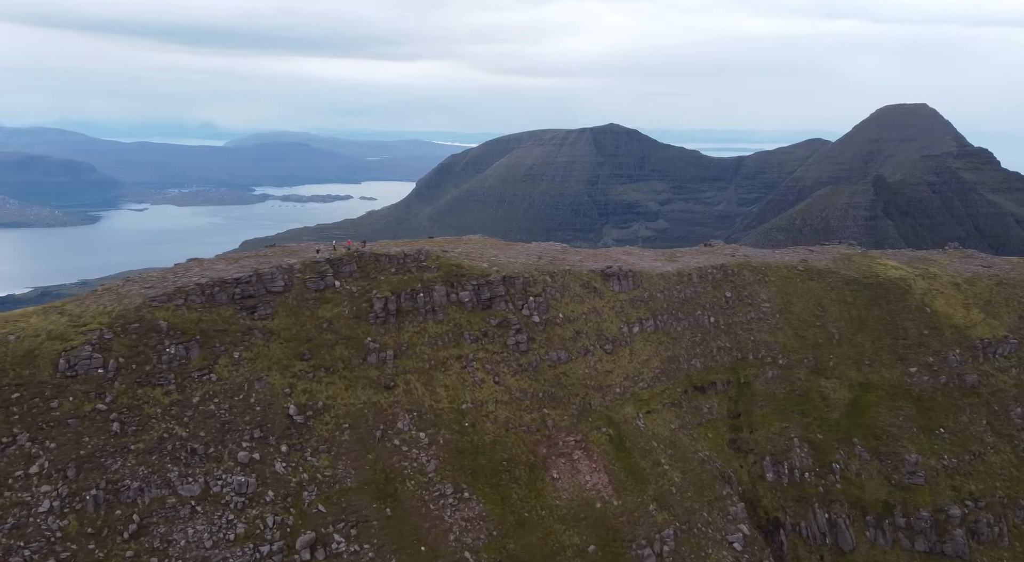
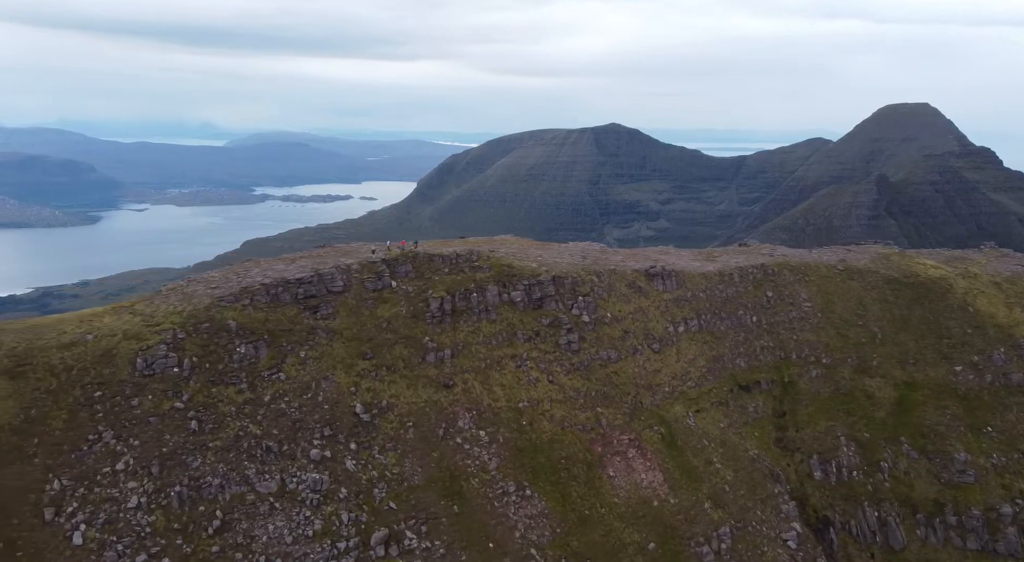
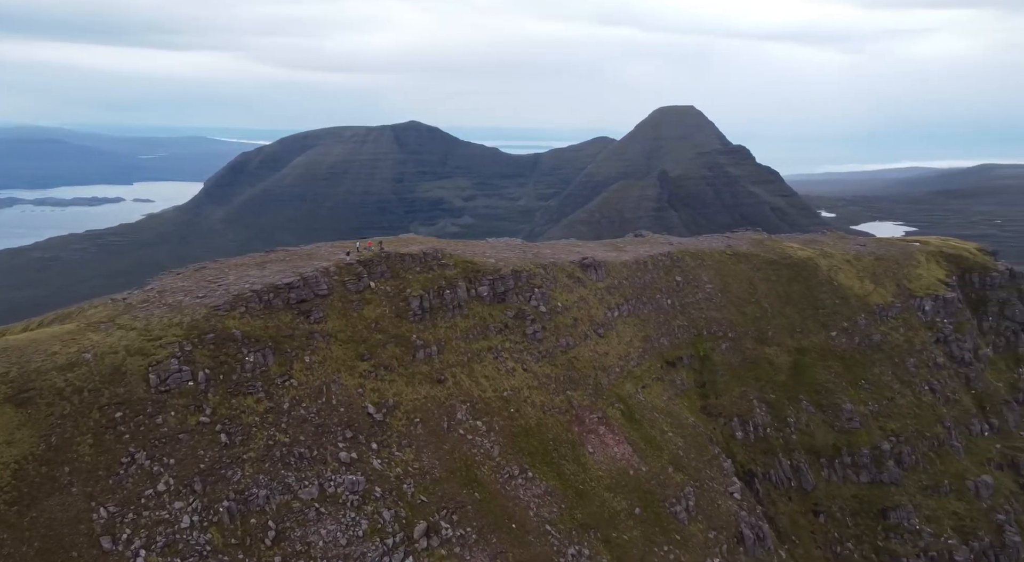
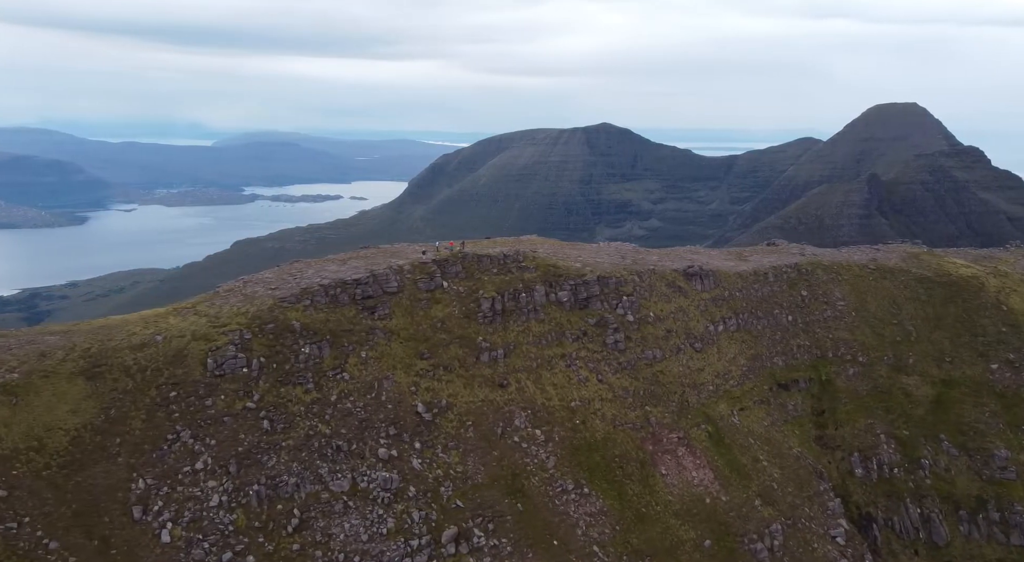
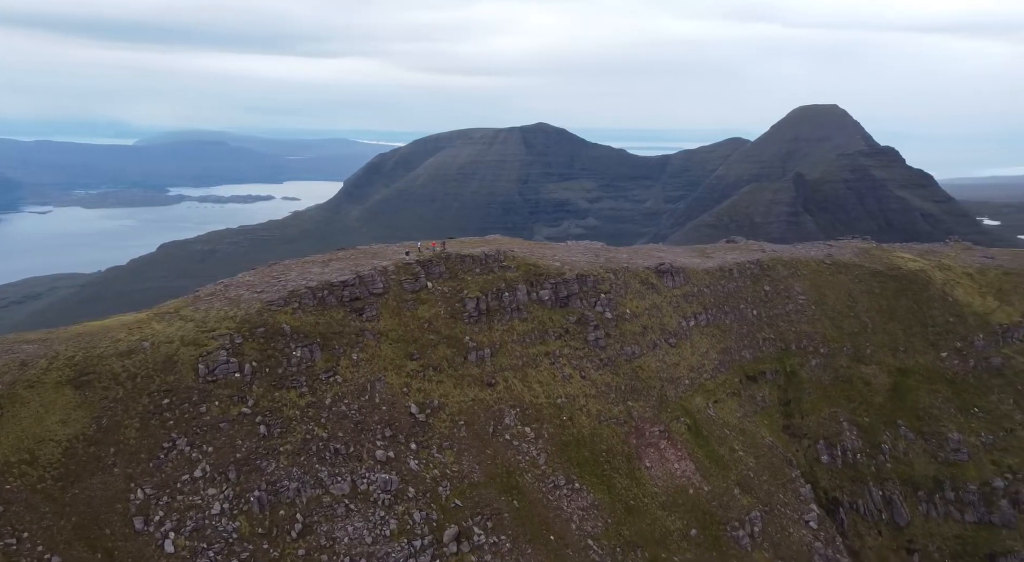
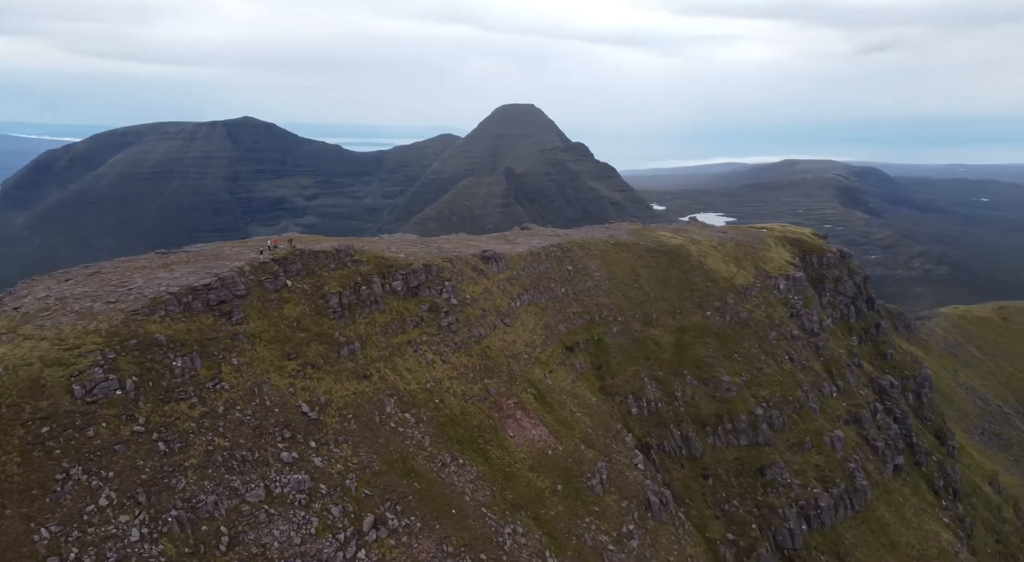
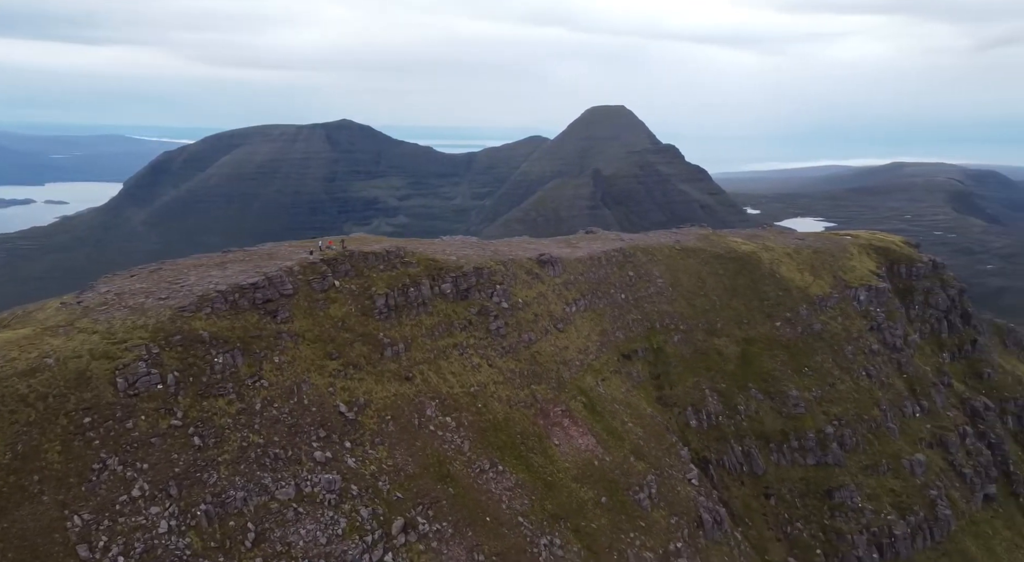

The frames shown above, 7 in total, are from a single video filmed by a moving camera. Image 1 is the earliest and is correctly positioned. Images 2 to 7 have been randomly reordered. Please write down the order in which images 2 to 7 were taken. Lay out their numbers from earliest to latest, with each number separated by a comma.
2, 4, 5, 3, 7, 6
